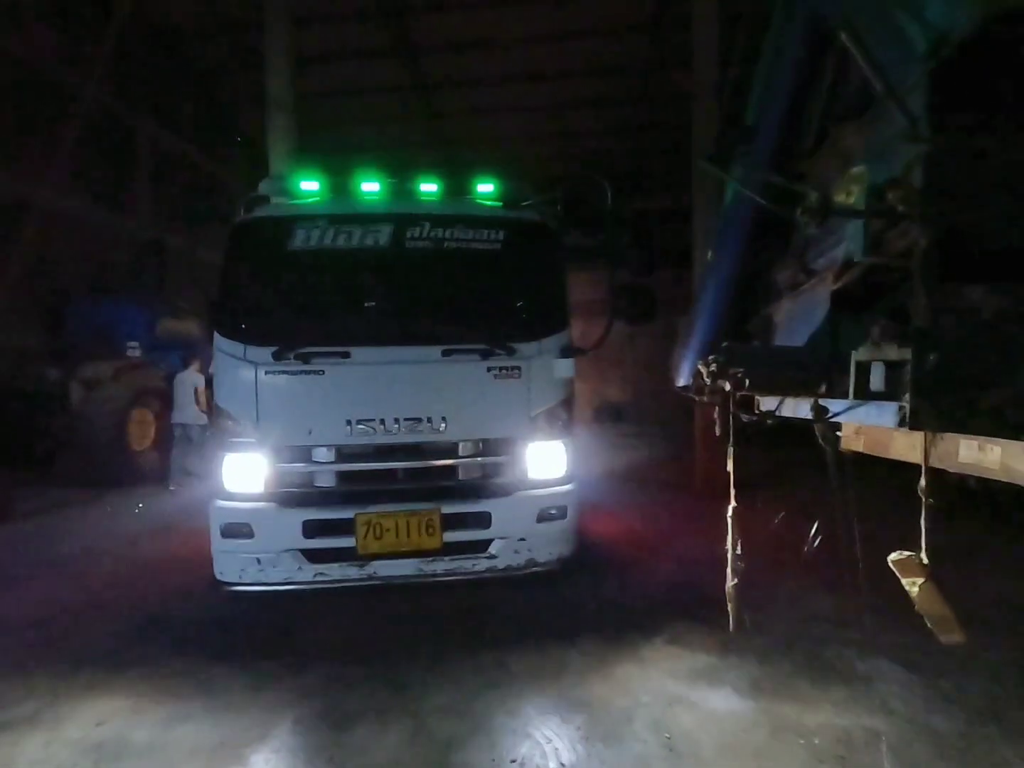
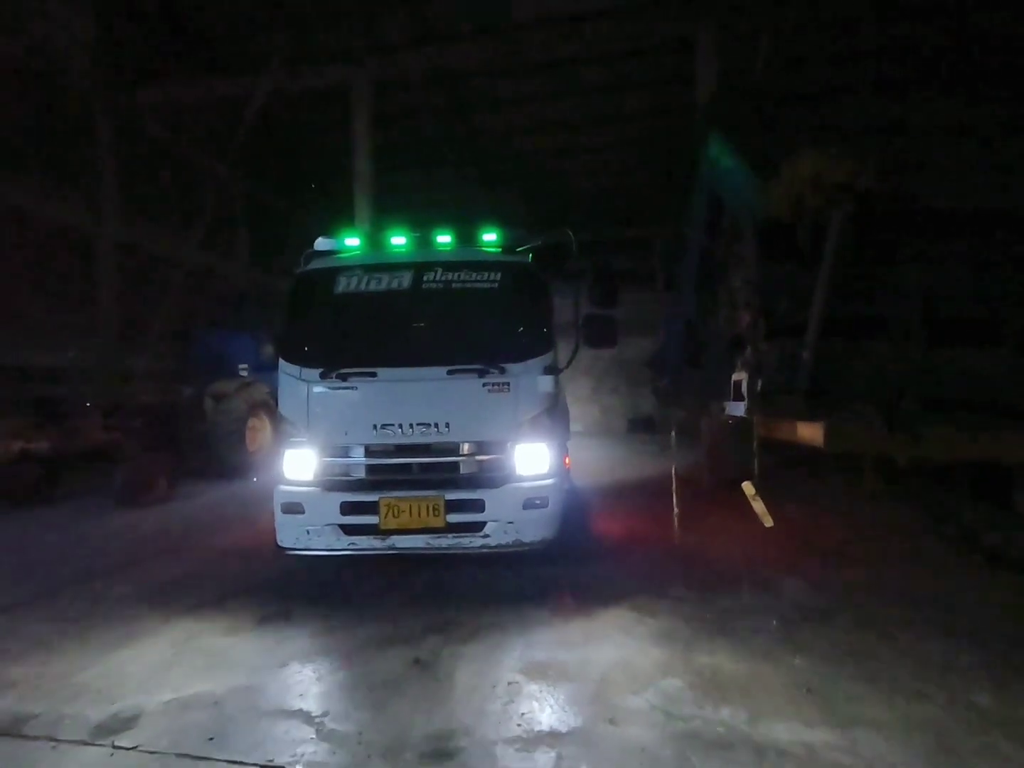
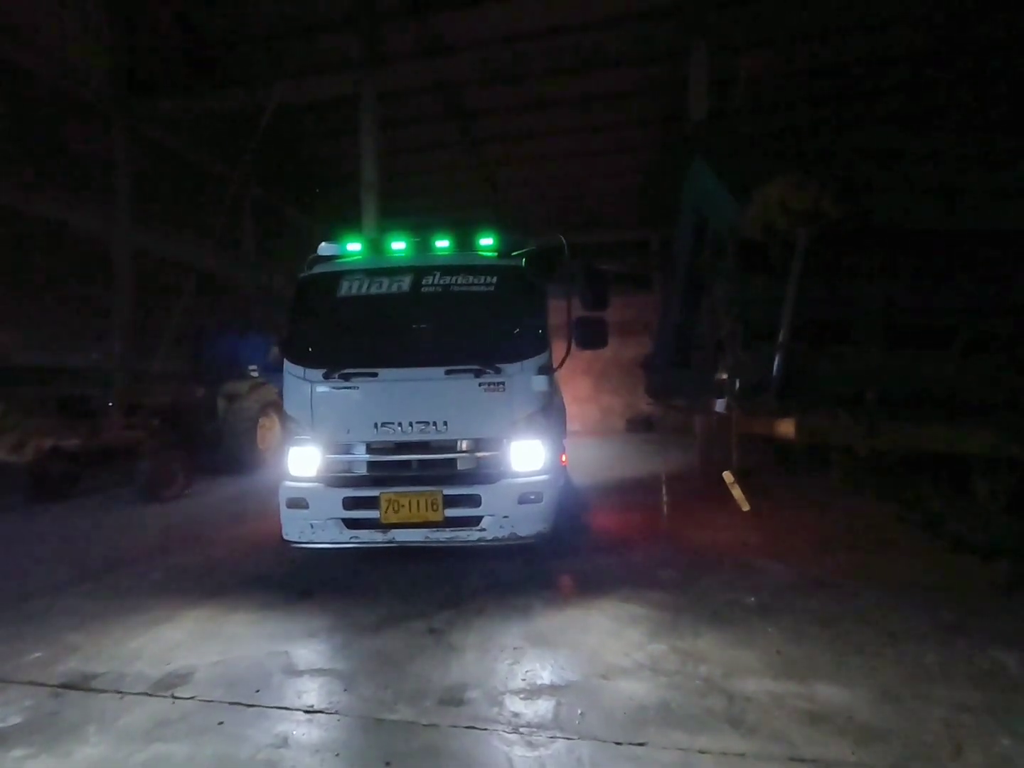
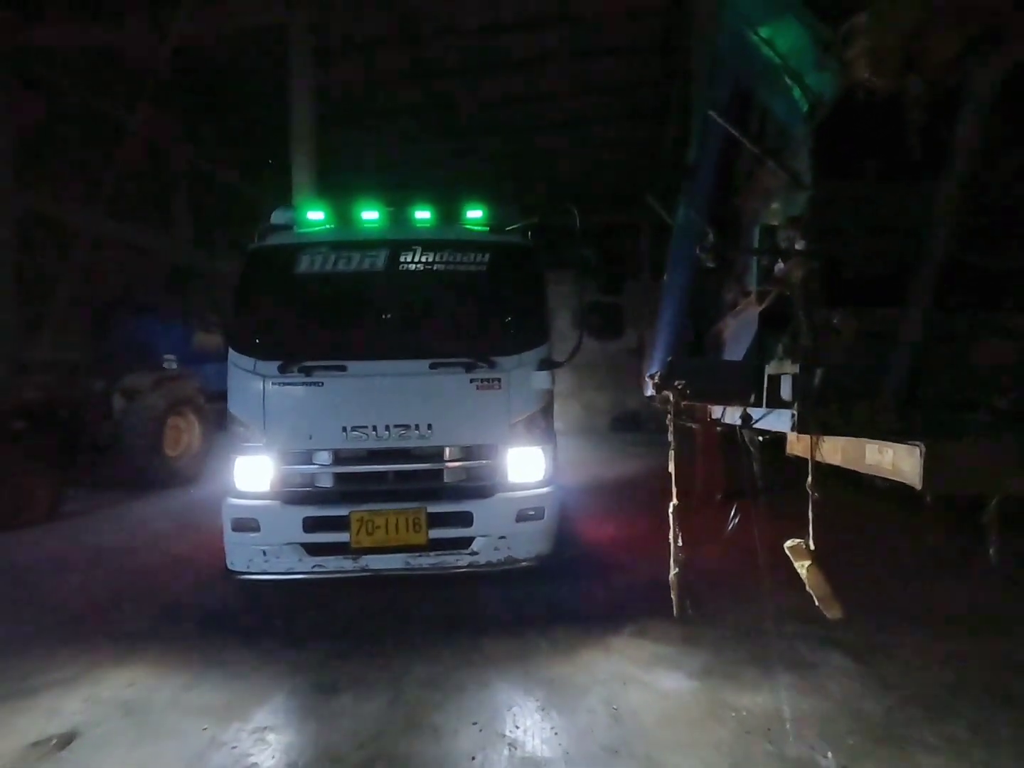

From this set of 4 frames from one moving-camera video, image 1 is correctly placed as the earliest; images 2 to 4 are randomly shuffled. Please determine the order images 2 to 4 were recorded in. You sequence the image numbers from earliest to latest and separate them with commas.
4, 2, 3
